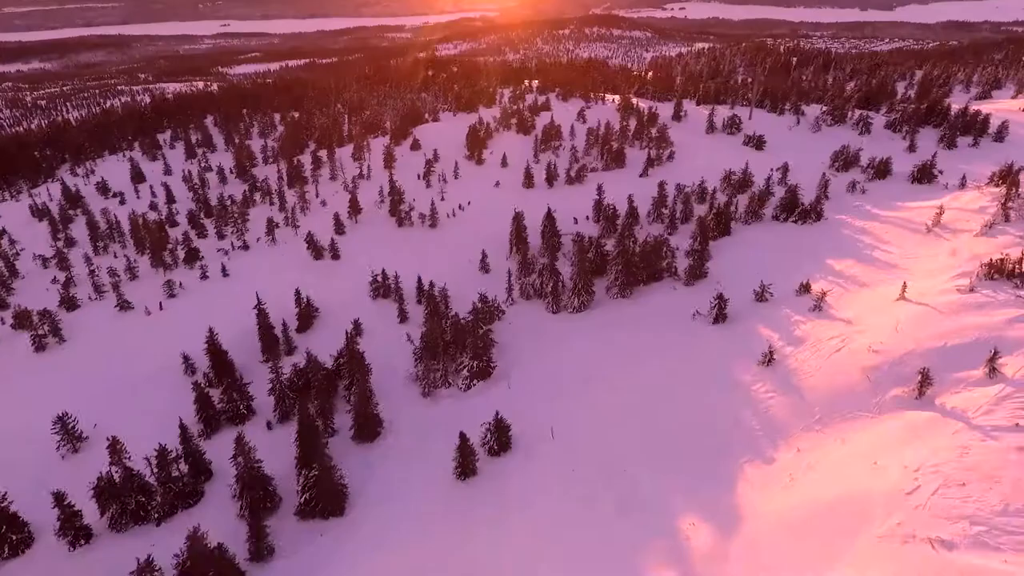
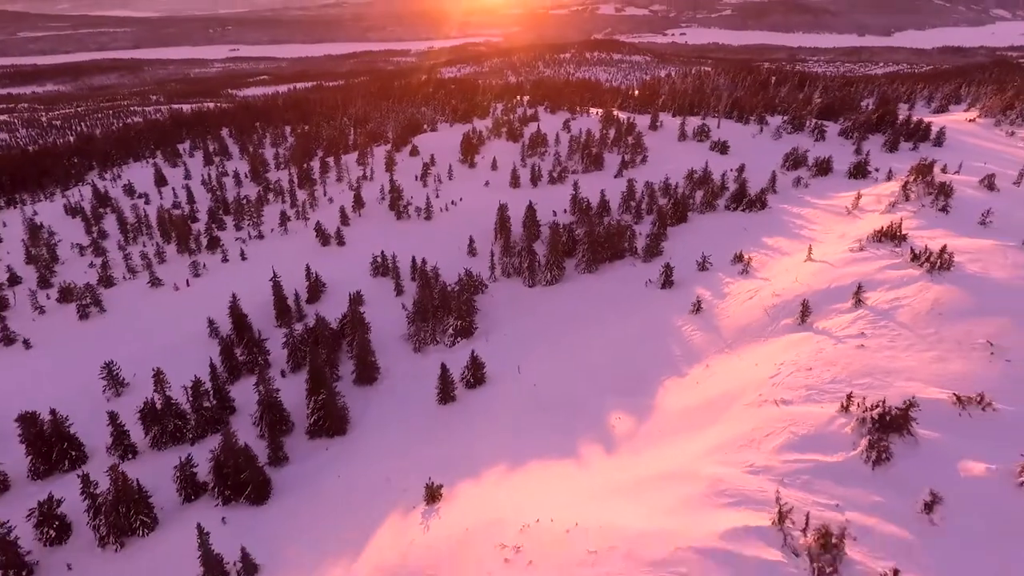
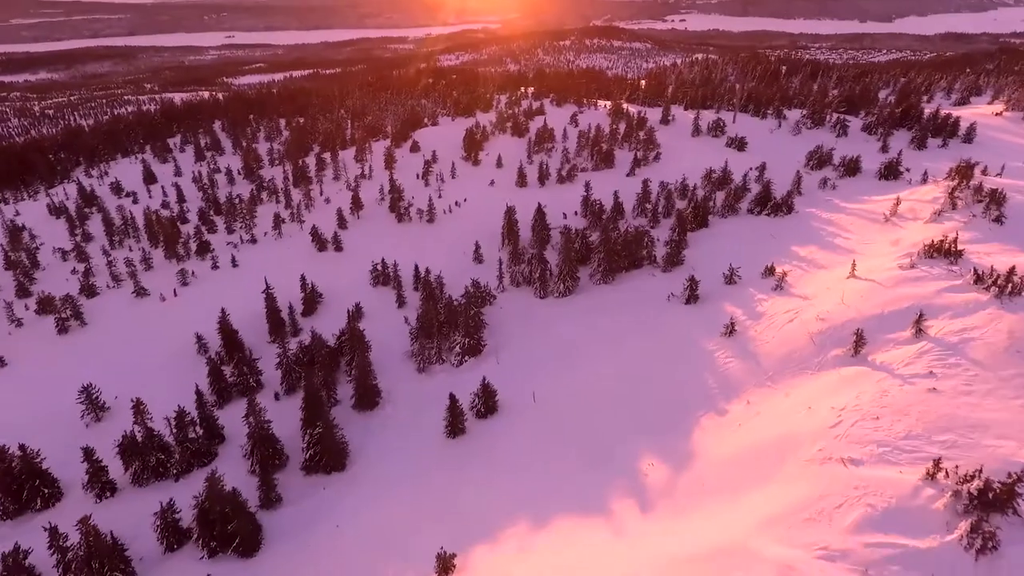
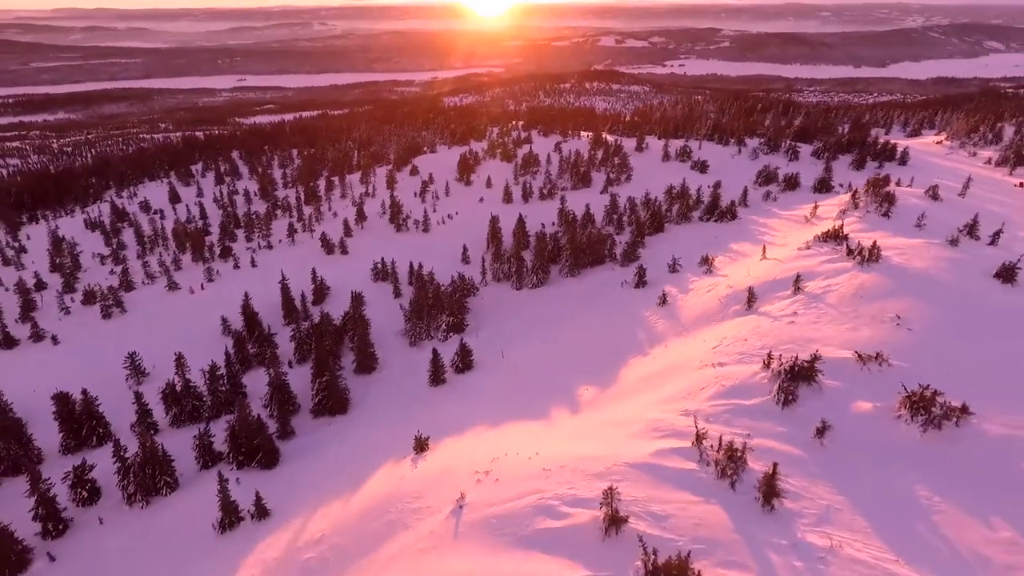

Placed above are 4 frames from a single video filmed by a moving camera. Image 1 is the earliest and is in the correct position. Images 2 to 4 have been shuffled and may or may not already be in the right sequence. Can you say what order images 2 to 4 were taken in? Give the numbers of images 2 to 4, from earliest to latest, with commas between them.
3, 2, 4
